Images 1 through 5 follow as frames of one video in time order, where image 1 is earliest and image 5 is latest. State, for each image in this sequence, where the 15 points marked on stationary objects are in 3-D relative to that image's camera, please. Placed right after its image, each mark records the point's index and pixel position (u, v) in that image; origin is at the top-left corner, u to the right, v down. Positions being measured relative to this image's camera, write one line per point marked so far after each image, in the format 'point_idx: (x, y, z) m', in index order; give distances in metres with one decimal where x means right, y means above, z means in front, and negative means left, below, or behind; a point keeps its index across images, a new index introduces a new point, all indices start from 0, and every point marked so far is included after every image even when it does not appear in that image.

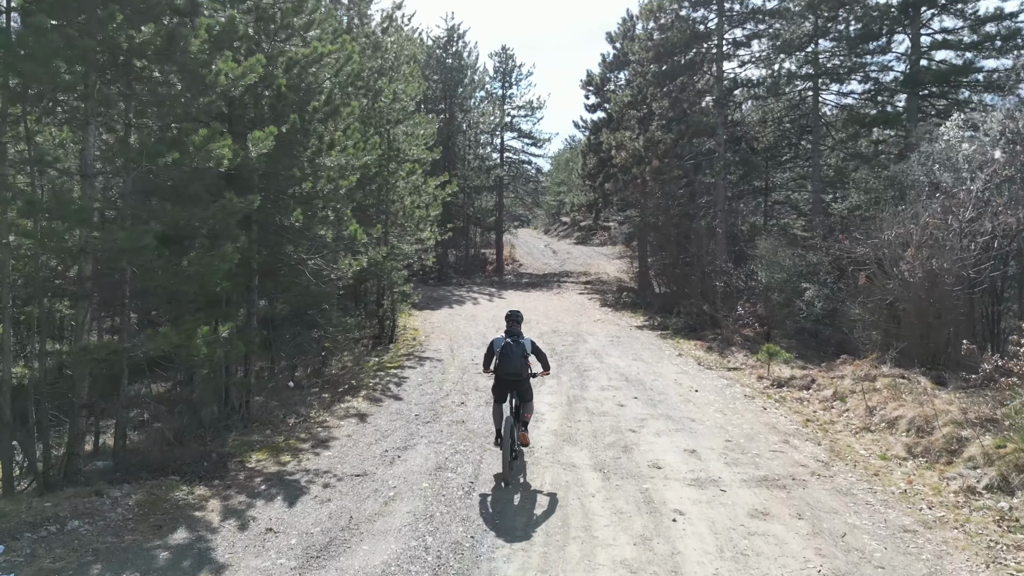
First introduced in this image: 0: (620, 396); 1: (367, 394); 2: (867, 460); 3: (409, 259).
0: (+1.5, -1.5, +10.0) m
1: (-2.0, -1.5, +10.1) m
2: (+3.5, -1.7, +7.3) m
3: (-2.3, +0.6, +16.0) m
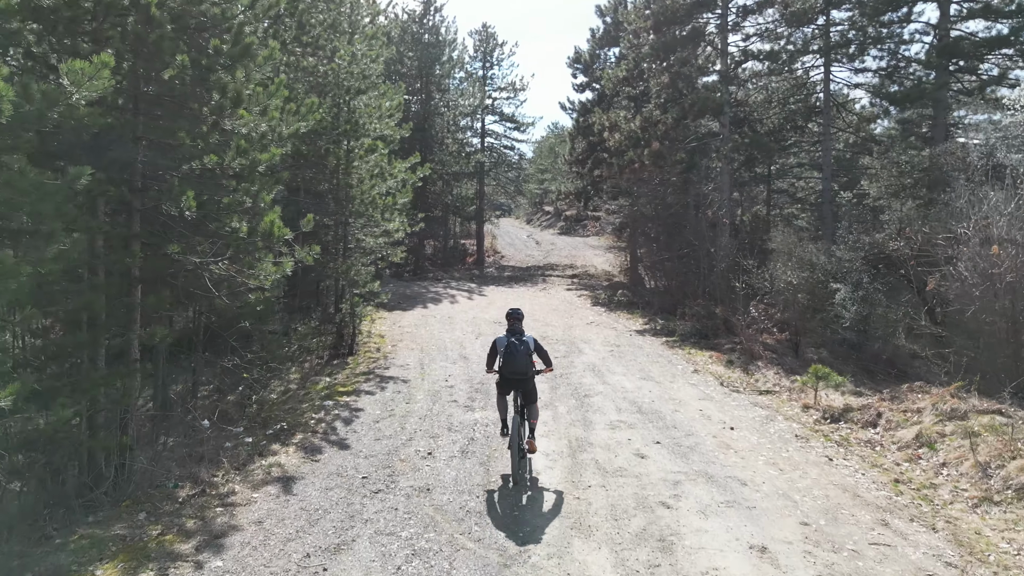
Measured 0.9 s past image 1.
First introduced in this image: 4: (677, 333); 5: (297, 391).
0: (+1.3, -1.6, +7.7) m
1: (-2.2, -1.6, +7.7) m
2: (+3.4, -1.9, +5.0) m
3: (-2.6, +0.6, +13.5) m
4: (+3.6, -1.0, +15.7) m
5: (-3.1, -1.5, +10.5) m
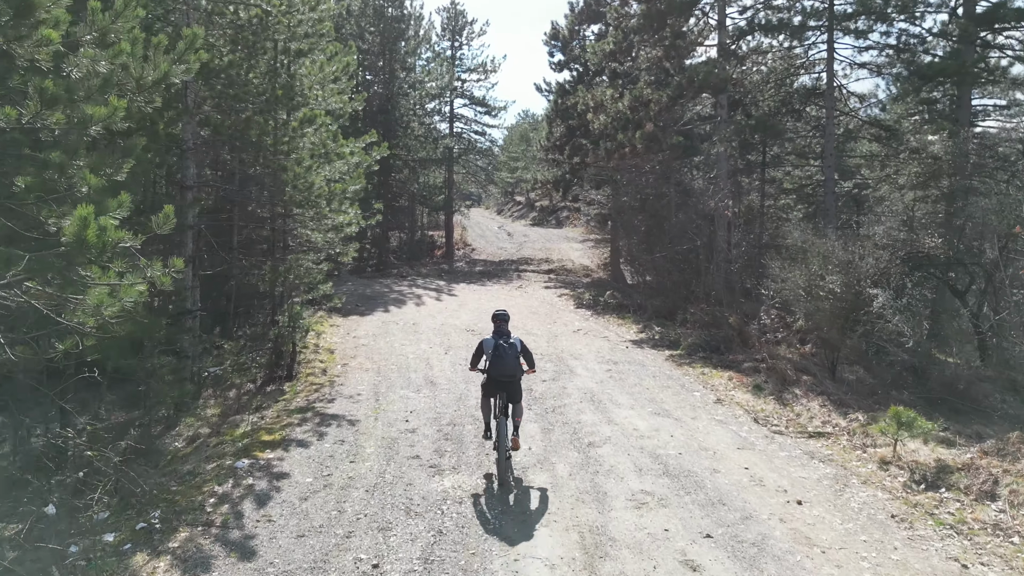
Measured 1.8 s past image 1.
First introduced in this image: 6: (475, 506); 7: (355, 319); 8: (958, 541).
0: (+1.2, -1.8, +5.3) m
1: (-2.3, -1.8, +5.2) m
2: (+3.5, -2.1, +2.7) m
3: (-3.0, +0.5, +11.0) m
4: (+3.1, -1.0, +13.4) m
5: (-3.3, -1.6, +7.9) m
6: (-0.3, -1.8, +5.9) m
7: (-3.5, -0.7, +16.2) m
8: (+3.3, -1.8, +5.5) m
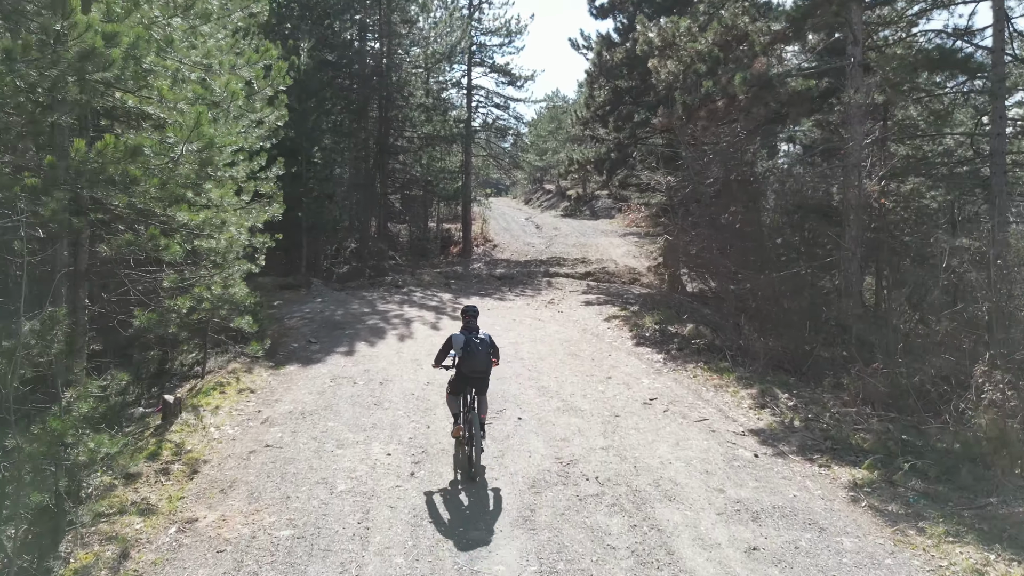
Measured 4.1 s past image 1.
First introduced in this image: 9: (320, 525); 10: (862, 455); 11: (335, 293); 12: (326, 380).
0: (+1.2, -2.5, -0.8) m
1: (-2.3, -2.4, -0.8) m
2: (+3.3, -2.8, -3.5) m
3: (-2.8, -0.1, +4.9) m
4: (+3.4, -1.6, +7.2) m
5: (-3.3, -2.3, +2.0) m
6: (-0.3, -2.4, -0.2) m
7: (-3.1, -1.2, +10.2) m
8: (+3.3, -2.5, -0.8) m
9: (-1.5, -1.8, +5.5) m
10: (+3.4, -1.6, +7.1) m
11: (-4.3, -0.1, +17.5) m
12: (-2.5, -1.3, +10.0) m
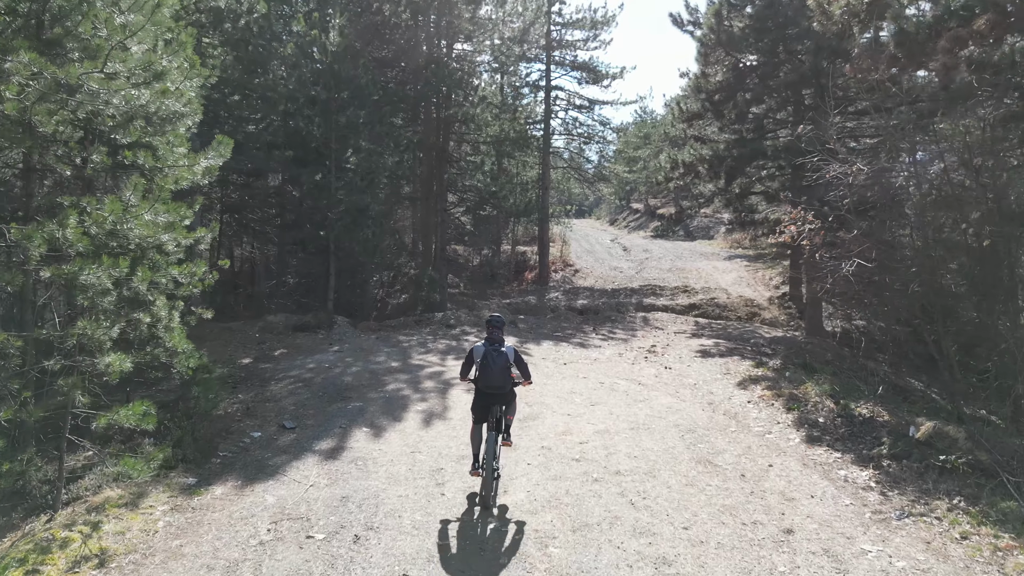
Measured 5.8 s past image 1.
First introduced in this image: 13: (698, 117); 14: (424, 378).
0: (+0.6, -2.6, -5.7) m
1: (-2.9, -2.6, -5.3) m
2: (+2.4, -2.9, -8.6) m
3: (-2.7, -0.4, +0.6) m
4: (+3.7, -2.0, +2.0) m
5: (-3.5, -2.5, -2.4) m
6: (-0.8, -2.6, -4.8) m
7: (-2.4, -1.7, +5.8) m
8: (+2.7, -2.7, -5.9) m
9: (-1.3, -2.2, +0.9) m
10: (+3.7, -2.0, +2.0) m
11: (-2.7, -0.9, +13.2) m
12: (-1.9, -1.8, +5.5) m
13: (+4.3, +4.0, +16.9) m
14: (-1.3, -1.3, +10.2) m
